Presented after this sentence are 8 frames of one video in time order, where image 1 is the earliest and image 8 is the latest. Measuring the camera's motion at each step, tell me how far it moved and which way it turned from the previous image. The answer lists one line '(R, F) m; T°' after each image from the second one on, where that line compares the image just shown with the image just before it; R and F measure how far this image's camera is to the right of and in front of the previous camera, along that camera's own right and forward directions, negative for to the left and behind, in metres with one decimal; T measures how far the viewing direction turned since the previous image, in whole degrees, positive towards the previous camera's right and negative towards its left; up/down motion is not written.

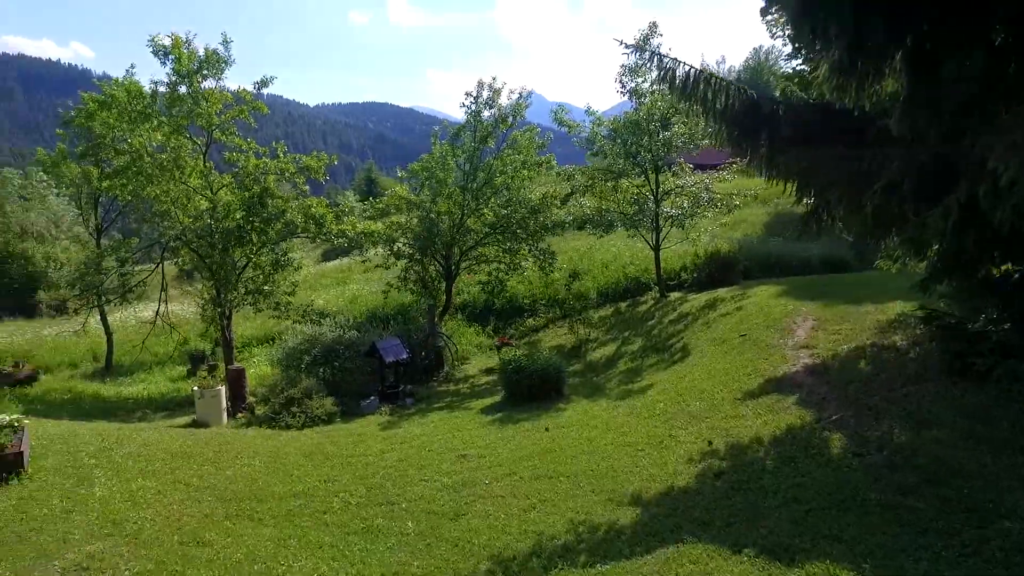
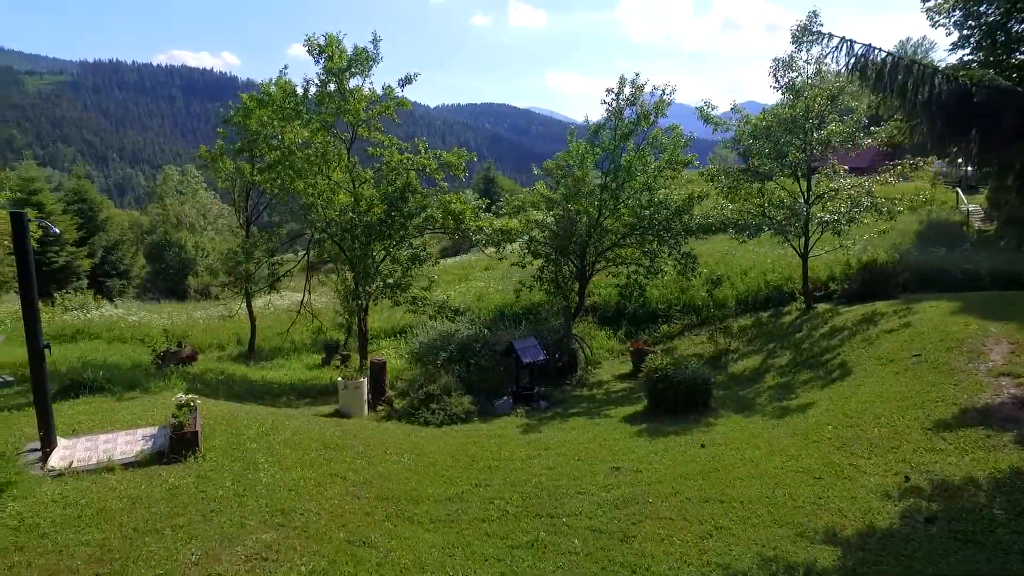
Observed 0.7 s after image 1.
(-0.5, +0.3) m; -9°
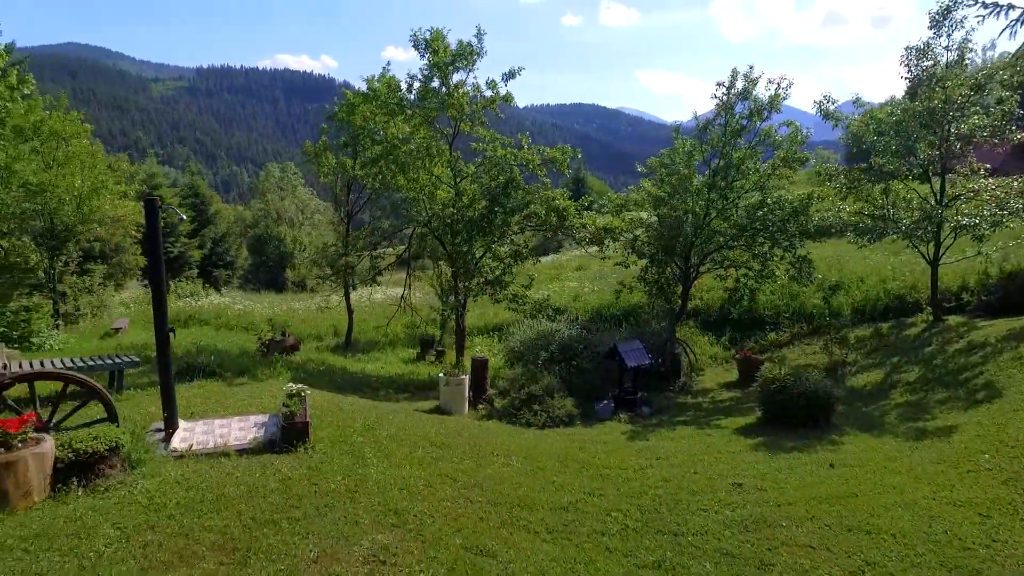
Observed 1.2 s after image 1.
(-0.3, +0.3) m; -7°
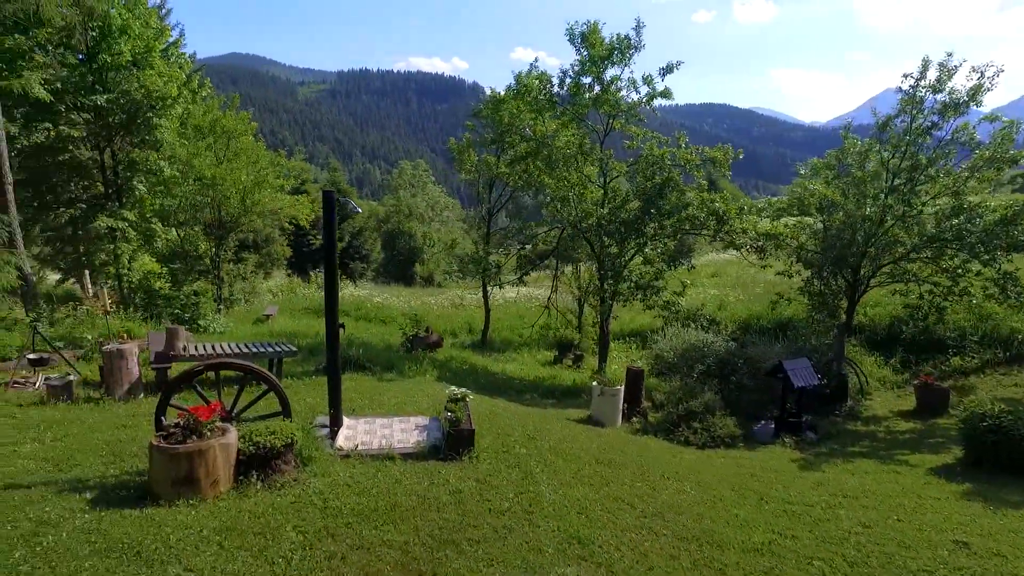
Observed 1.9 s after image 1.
(-0.5, +0.4) m; -10°
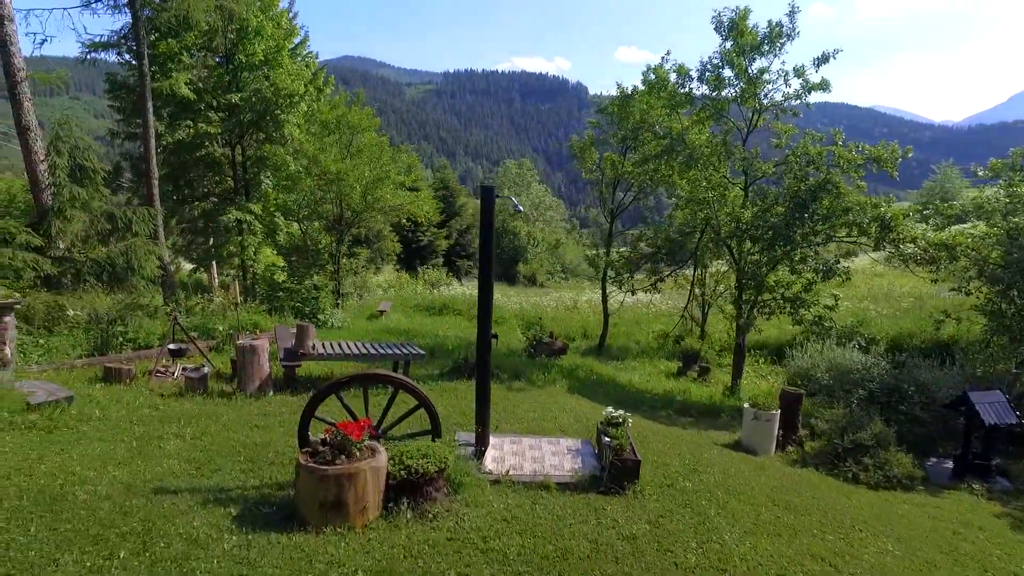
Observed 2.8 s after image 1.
(-0.6, +0.6) m; -8°
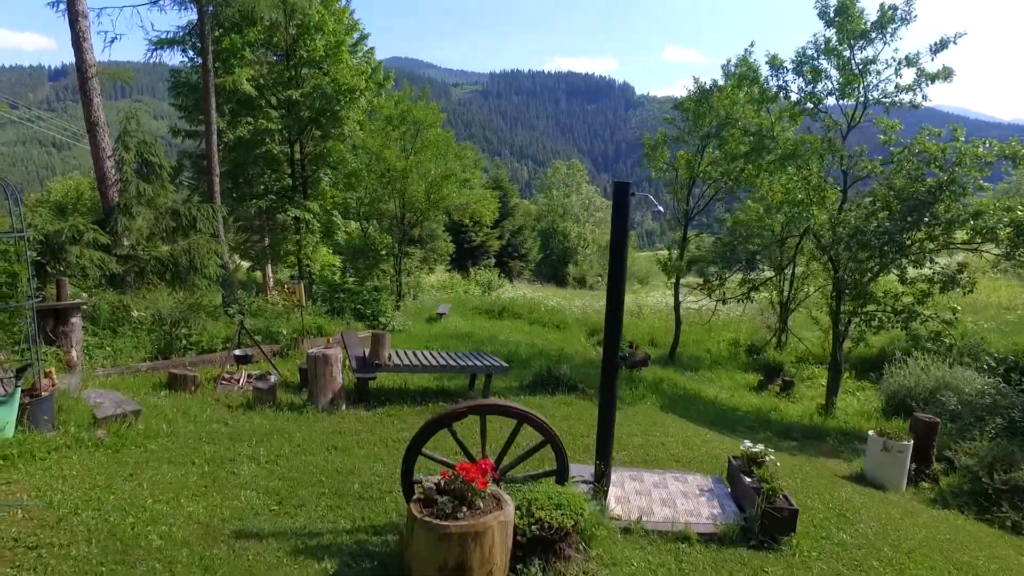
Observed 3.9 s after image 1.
(-0.6, +0.7) m; -3°
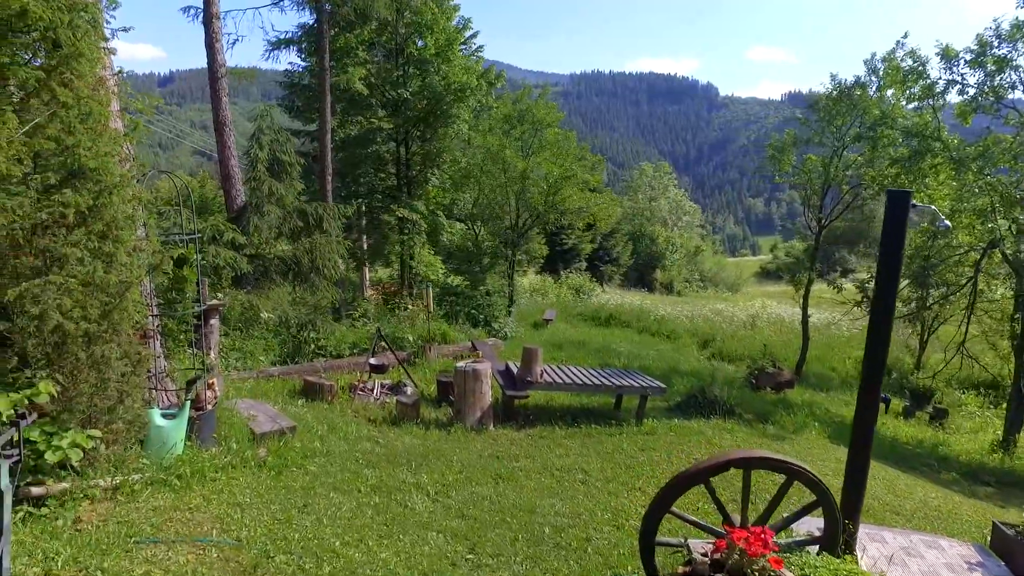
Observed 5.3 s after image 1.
(-0.9, +0.6) m; -6°
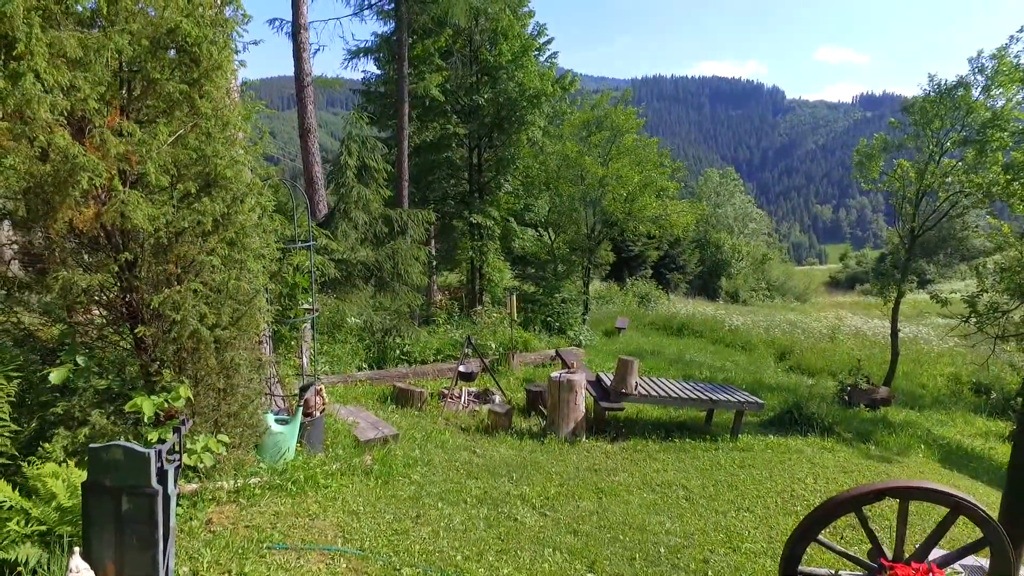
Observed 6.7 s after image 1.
(-0.4, +0.1) m; -5°
